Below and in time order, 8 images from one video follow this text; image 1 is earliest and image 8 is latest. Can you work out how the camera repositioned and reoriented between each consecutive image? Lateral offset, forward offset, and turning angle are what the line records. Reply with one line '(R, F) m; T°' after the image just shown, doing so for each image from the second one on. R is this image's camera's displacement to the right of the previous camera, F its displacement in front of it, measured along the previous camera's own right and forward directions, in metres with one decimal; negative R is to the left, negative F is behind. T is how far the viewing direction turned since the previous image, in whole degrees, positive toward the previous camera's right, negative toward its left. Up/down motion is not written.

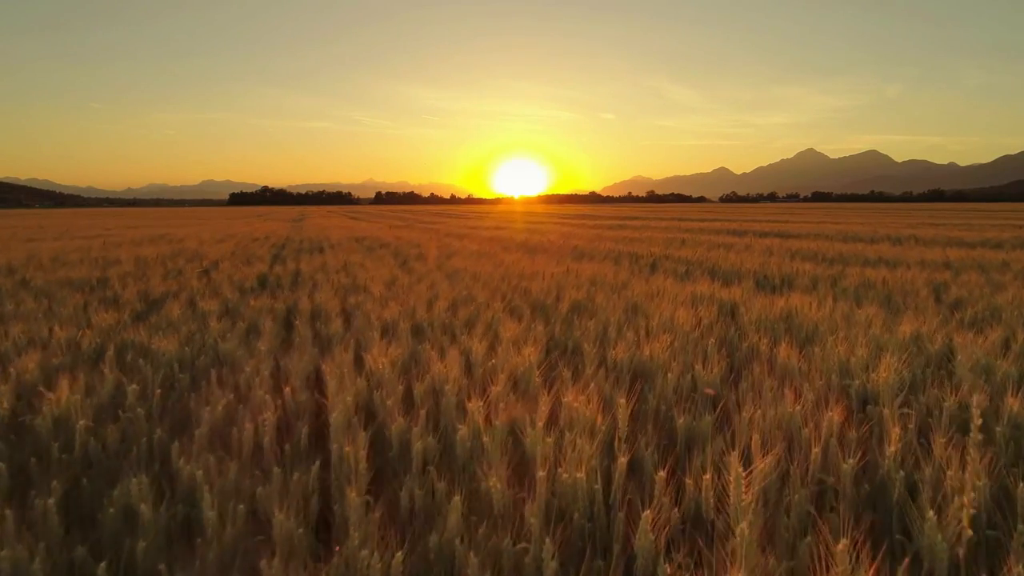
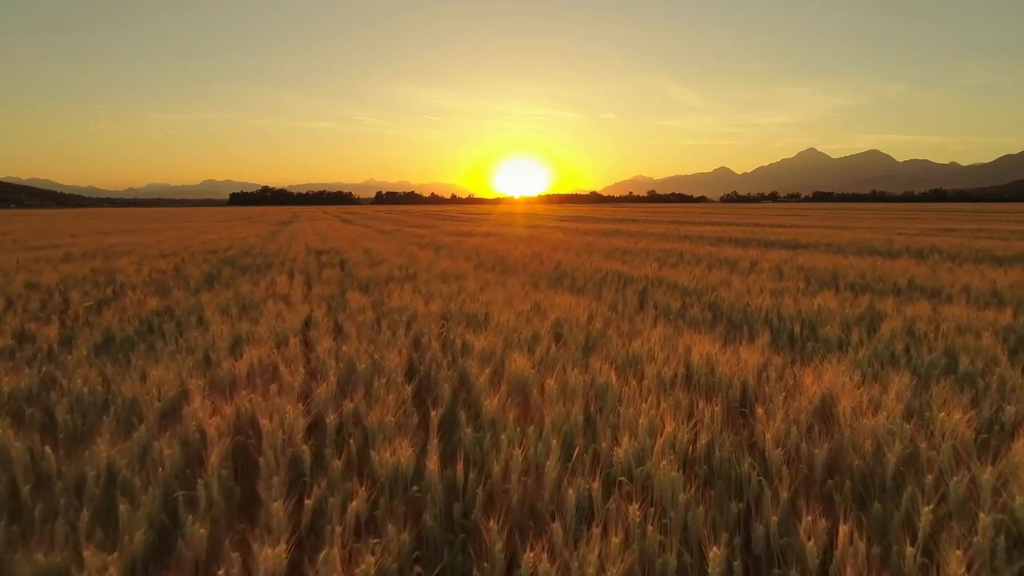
(+0.4, +1.0) m; 0°
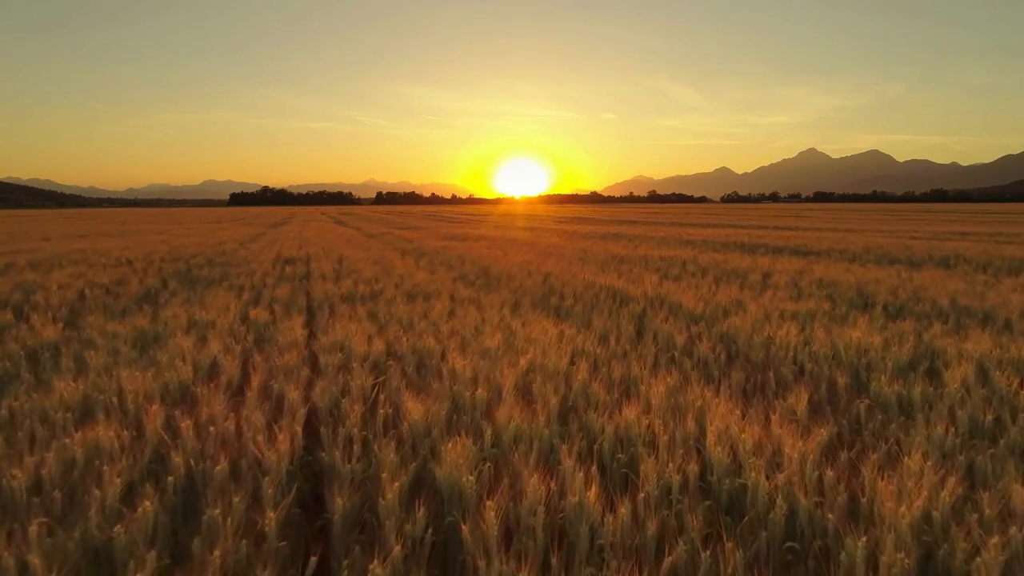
(+0.2, +0.8) m; 0°
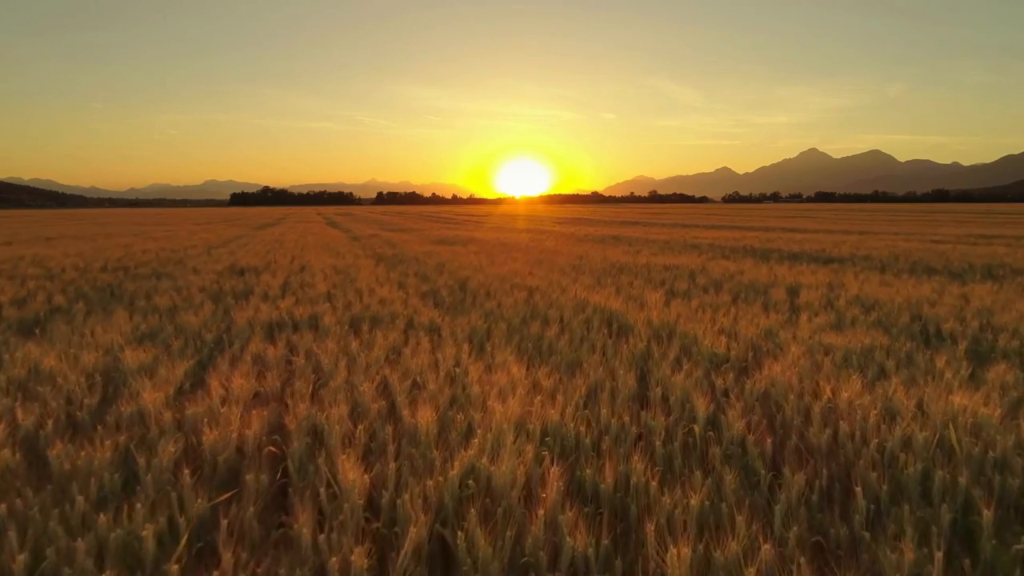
(+0.3, +1.0) m; 0°
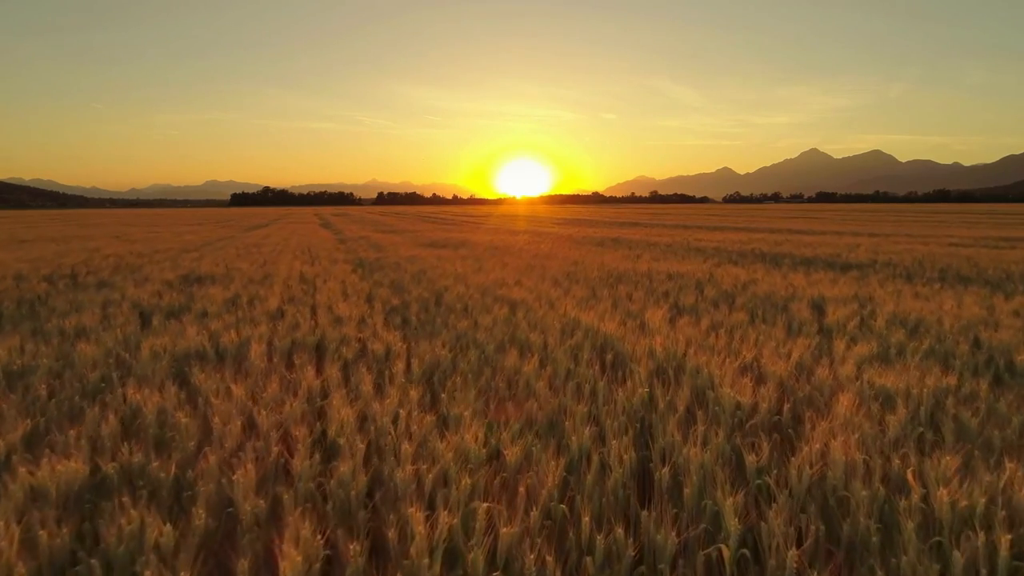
(+0.2, +0.8) m; 0°
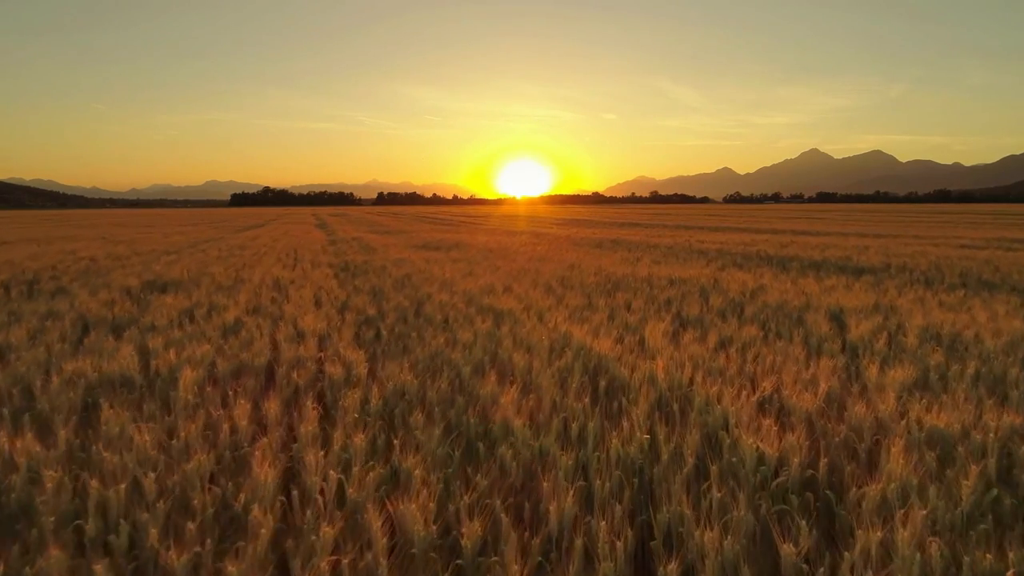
(+0.1, +0.5) m; 0°
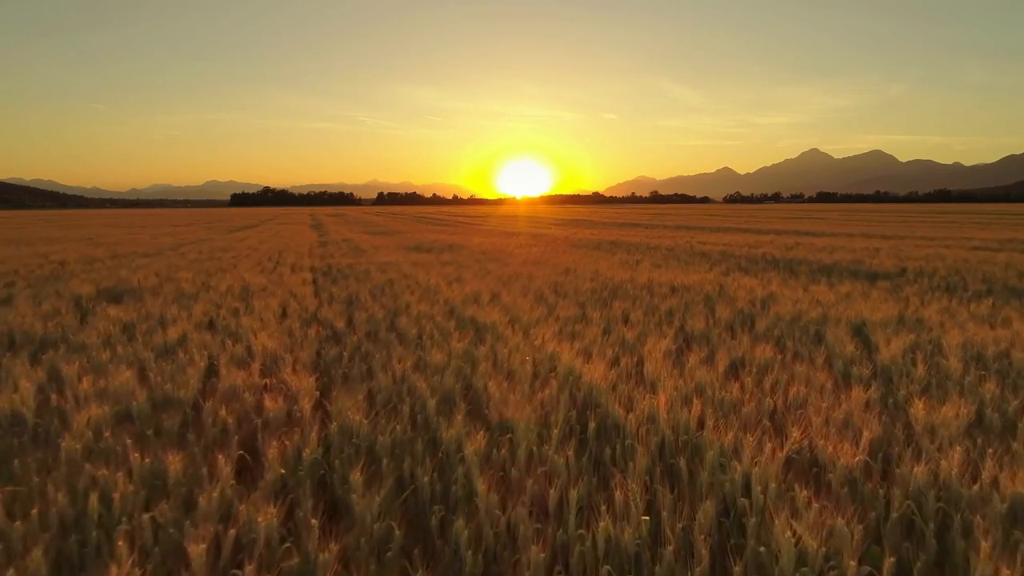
(+0.2, +0.5) m; 0°
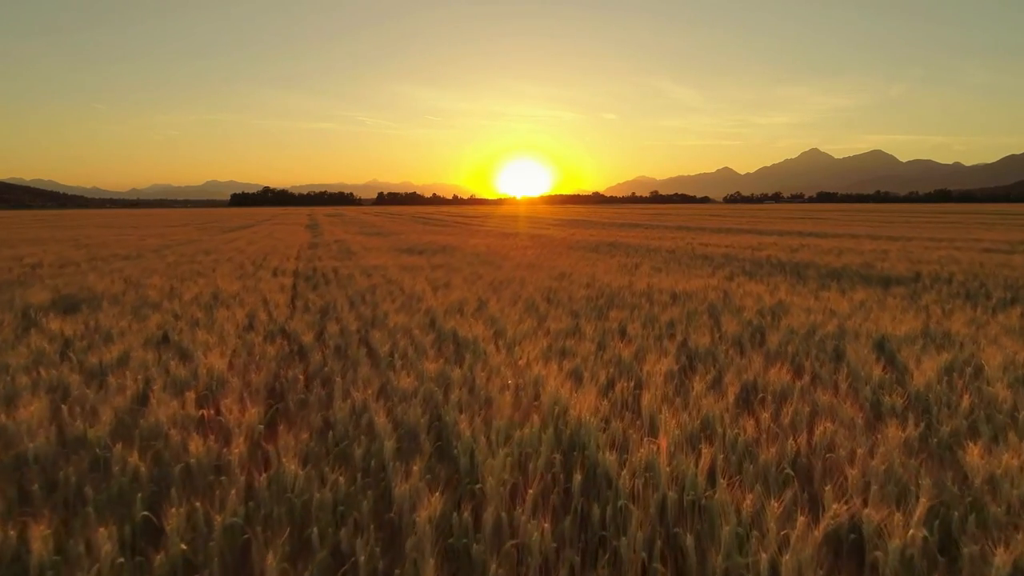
(+0.1, +0.4) m; 0°
